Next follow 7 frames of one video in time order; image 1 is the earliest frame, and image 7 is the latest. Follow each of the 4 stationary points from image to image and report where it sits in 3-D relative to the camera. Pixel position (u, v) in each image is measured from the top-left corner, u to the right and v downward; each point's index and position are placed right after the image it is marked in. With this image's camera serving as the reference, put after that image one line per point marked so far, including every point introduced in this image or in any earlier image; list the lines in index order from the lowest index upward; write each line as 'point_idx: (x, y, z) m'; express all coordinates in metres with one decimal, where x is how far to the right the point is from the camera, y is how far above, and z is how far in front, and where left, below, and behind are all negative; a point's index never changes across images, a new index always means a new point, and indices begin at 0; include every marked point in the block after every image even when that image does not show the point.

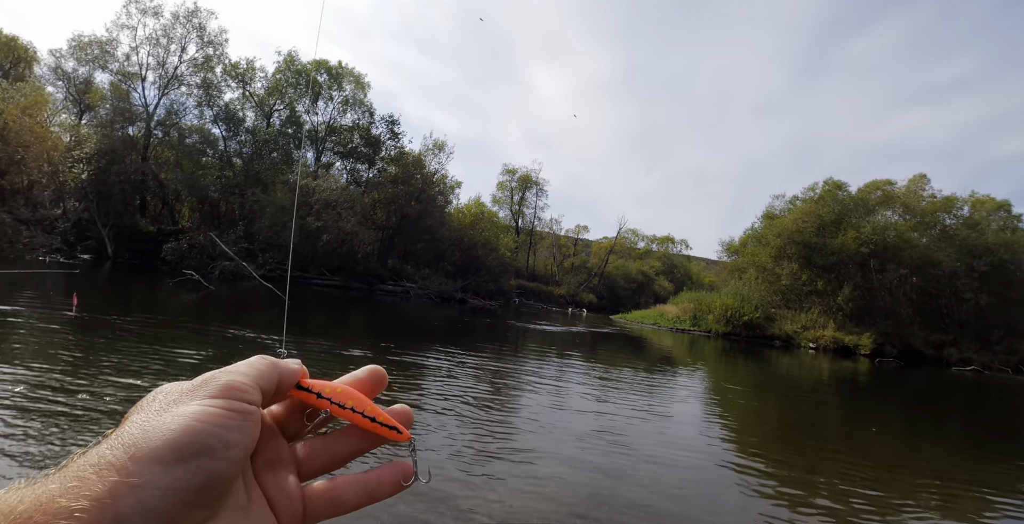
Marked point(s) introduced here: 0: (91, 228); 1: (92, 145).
0: (-15.3, +1.2, +20.0) m
1: (-12.8, +3.4, +16.7) m
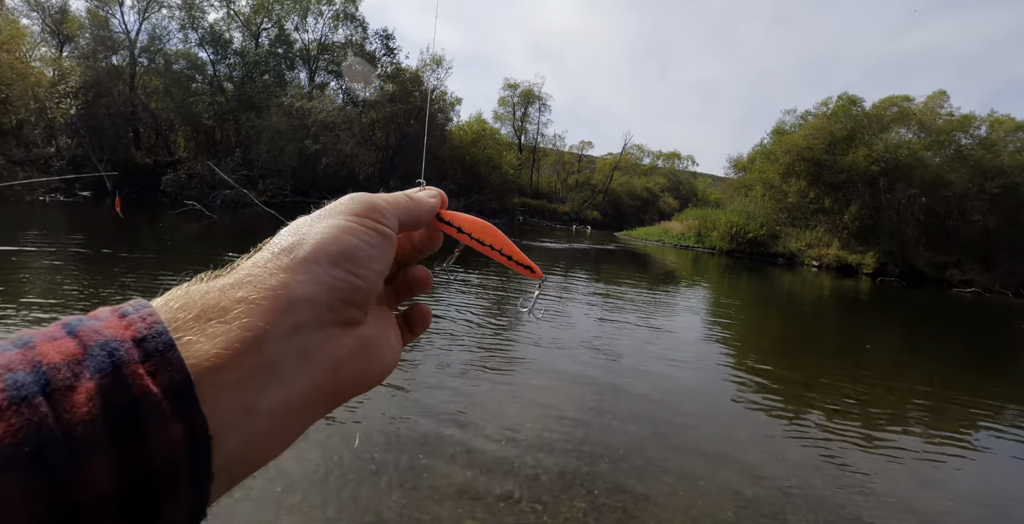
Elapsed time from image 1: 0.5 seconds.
0: (-15.2, +3.5, +19.7) m
1: (-12.7, +5.3, +16.1) m
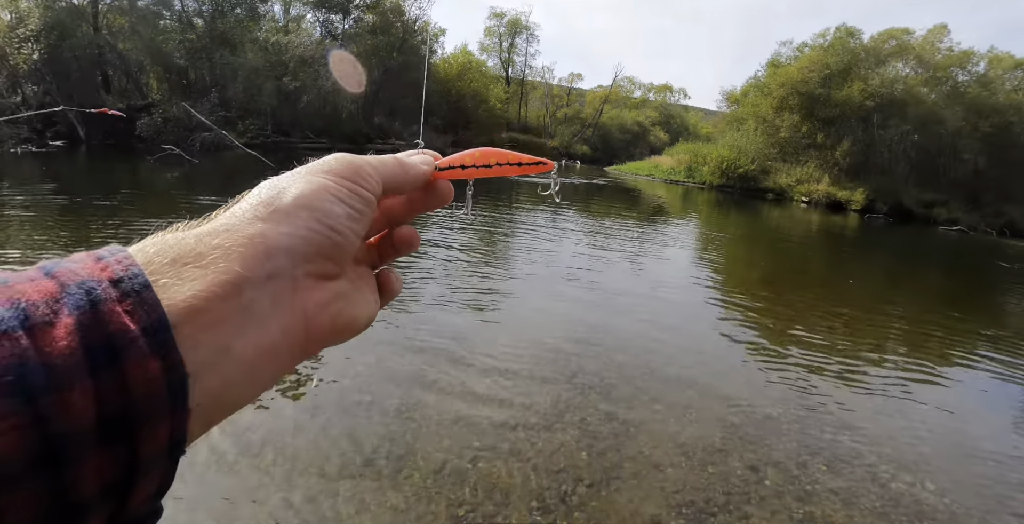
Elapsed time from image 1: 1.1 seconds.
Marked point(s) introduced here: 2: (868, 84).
0: (-15.6, +5.2, +18.8) m
1: (-13.1, +6.6, +15.1) m
2: (+12.8, +6.4, +19.6) m
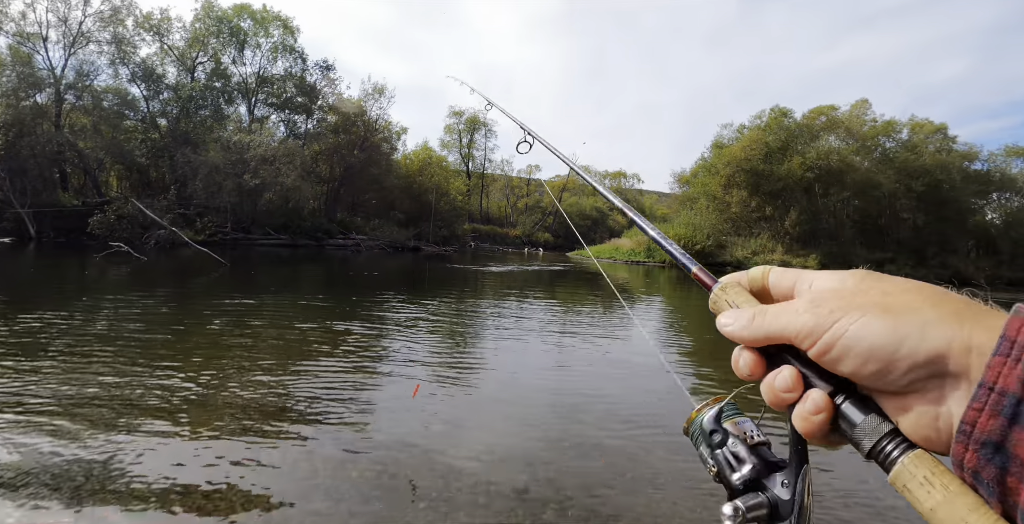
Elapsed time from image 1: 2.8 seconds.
0: (-16.8, +1.8, +18.3) m
1: (-14.1, +3.9, +15.0) m
2: (+11.4, +4.0, +21.2) m
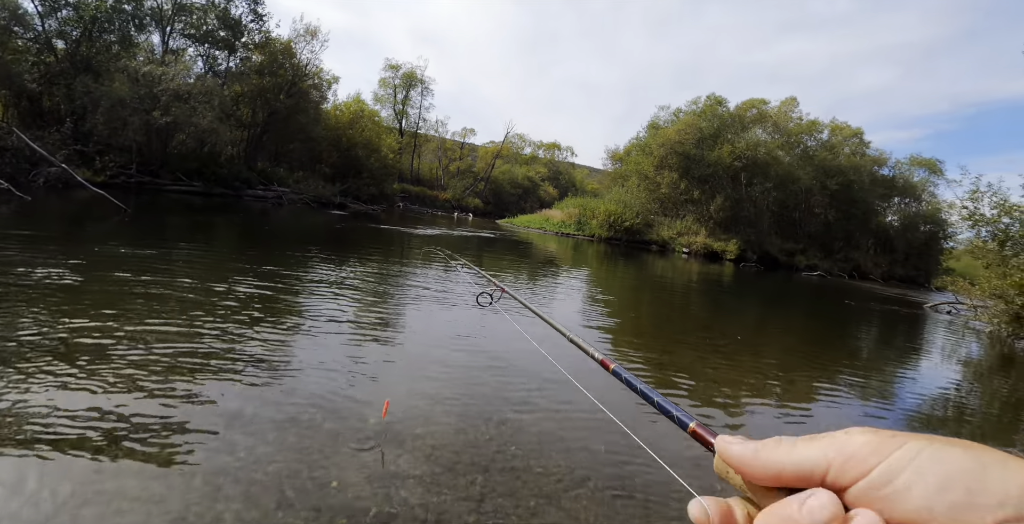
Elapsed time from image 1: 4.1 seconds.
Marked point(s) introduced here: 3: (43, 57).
0: (-18.5, +3.8, +15.6) m
1: (-15.3, +5.5, +12.6) m
2: (+9.1, +4.7, +22.3) m
3: (-16.1, +7.0, +18.9) m
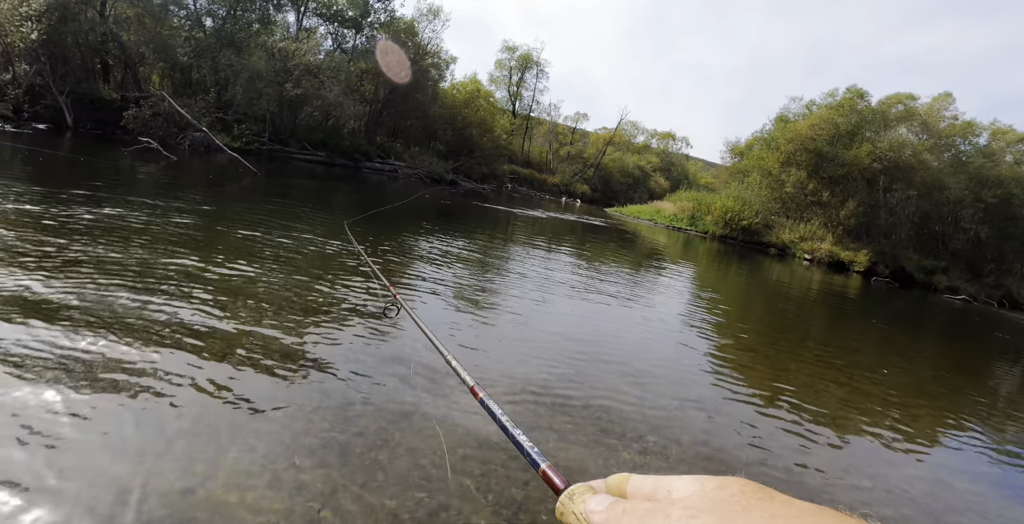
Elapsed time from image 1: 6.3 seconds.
0: (-15.5, +5.7, +18.5) m
1: (-12.8, +7.1, +14.9) m
2: (+12.8, +4.1, +19.7) m
3: (-12.2, +8.8, +21.1) m
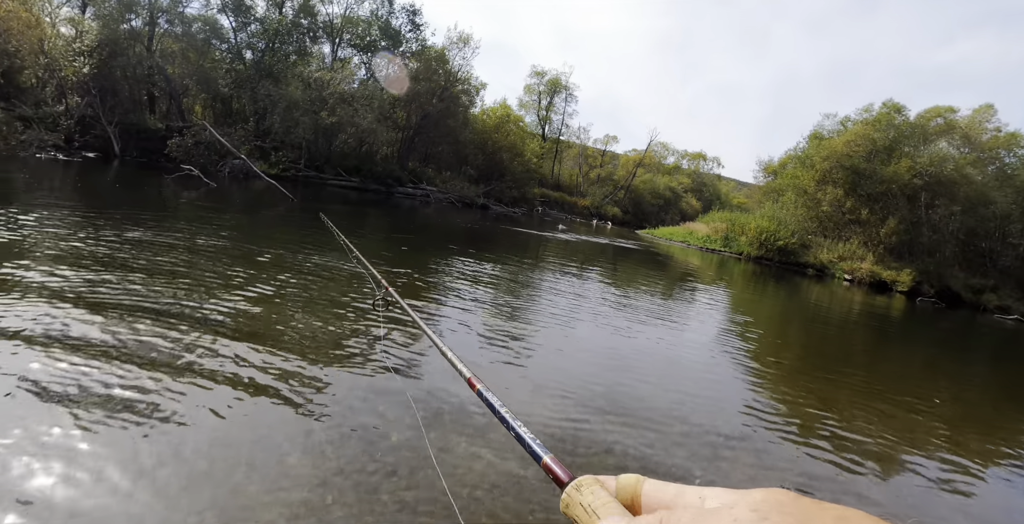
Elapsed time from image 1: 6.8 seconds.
0: (-14.6, +5.0, +19.6) m
1: (-12.1, +6.5, +15.9) m
2: (+13.8, +3.4, +19.0) m
3: (-11.1, +7.9, +22.2) m
